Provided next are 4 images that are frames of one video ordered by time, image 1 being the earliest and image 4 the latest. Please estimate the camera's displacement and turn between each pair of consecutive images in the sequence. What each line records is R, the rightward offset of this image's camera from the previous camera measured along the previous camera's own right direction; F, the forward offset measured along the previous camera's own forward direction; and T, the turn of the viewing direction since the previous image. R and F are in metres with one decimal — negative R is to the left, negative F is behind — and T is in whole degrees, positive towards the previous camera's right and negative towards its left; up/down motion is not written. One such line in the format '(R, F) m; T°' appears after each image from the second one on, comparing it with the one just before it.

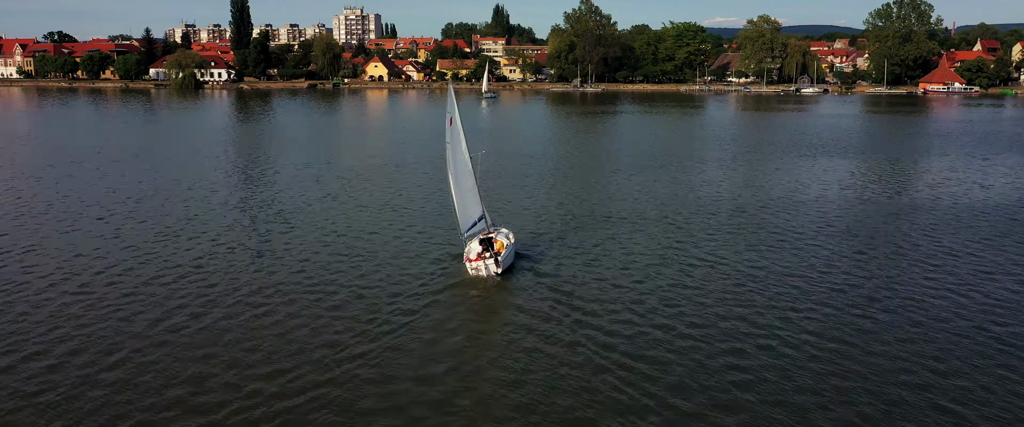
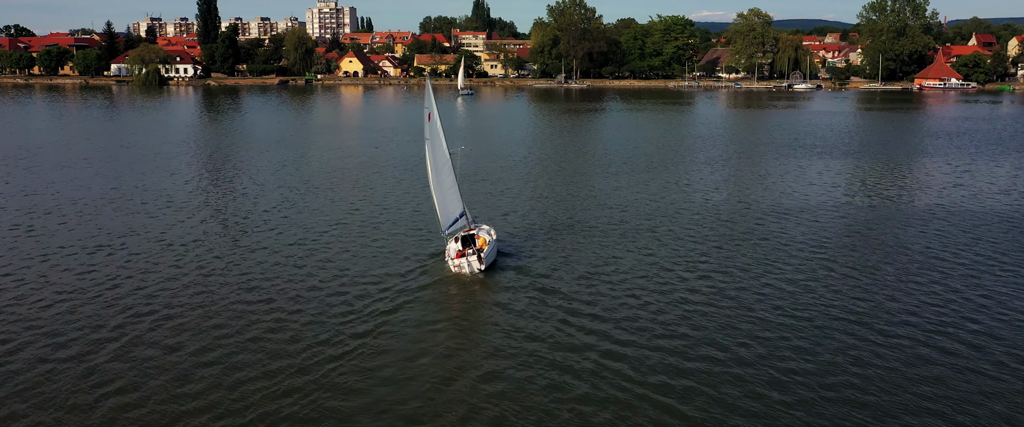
(+0.2, +1.9) m; +1°
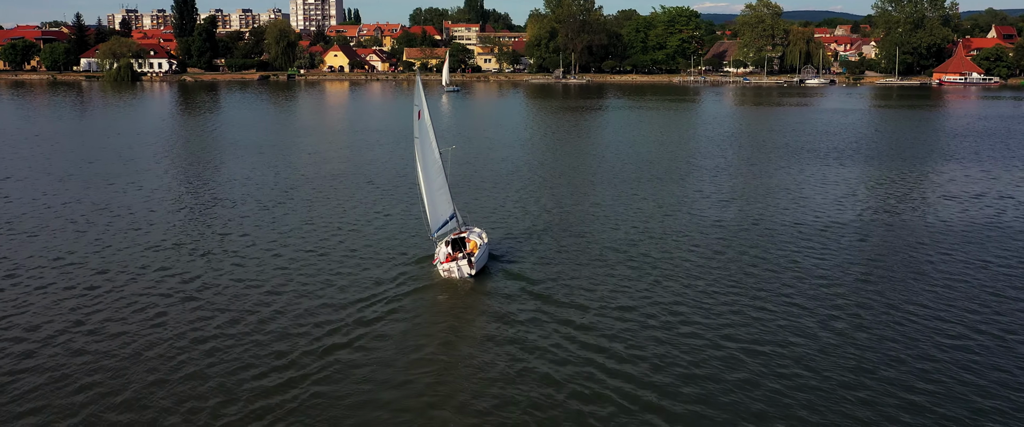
(+0.2, +2.4) m; 0°
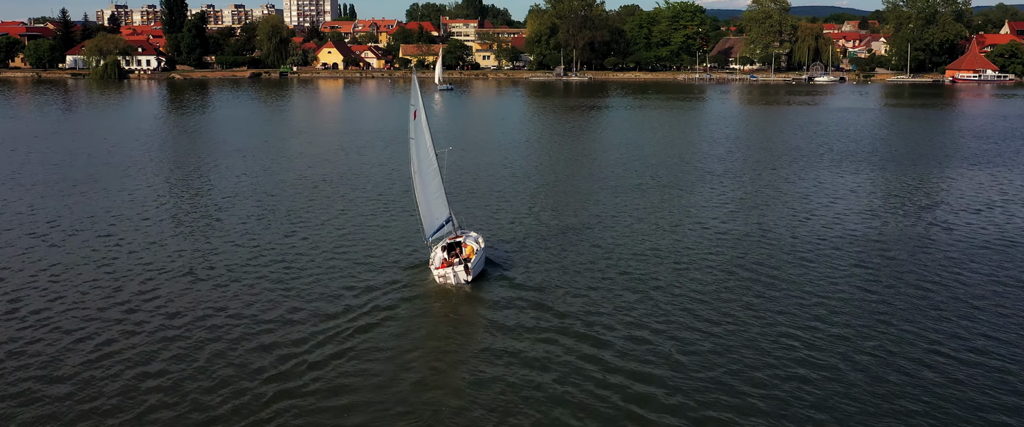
(+0.1, +1.2) m; 0°
